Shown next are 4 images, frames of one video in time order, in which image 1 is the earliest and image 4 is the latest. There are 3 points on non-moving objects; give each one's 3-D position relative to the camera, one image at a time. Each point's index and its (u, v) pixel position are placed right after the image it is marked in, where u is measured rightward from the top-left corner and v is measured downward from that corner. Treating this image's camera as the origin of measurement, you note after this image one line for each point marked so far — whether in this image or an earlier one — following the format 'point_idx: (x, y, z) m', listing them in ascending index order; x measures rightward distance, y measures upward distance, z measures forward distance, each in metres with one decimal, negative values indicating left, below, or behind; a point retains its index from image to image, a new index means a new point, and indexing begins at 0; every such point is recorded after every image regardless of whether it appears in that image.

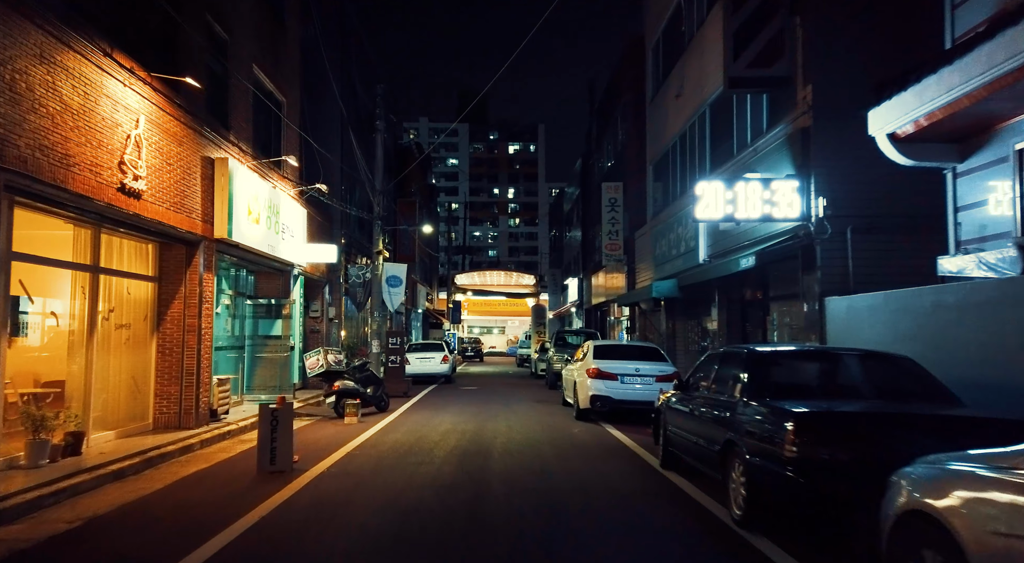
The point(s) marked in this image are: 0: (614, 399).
0: (+2.1, -2.5, +15.3) m
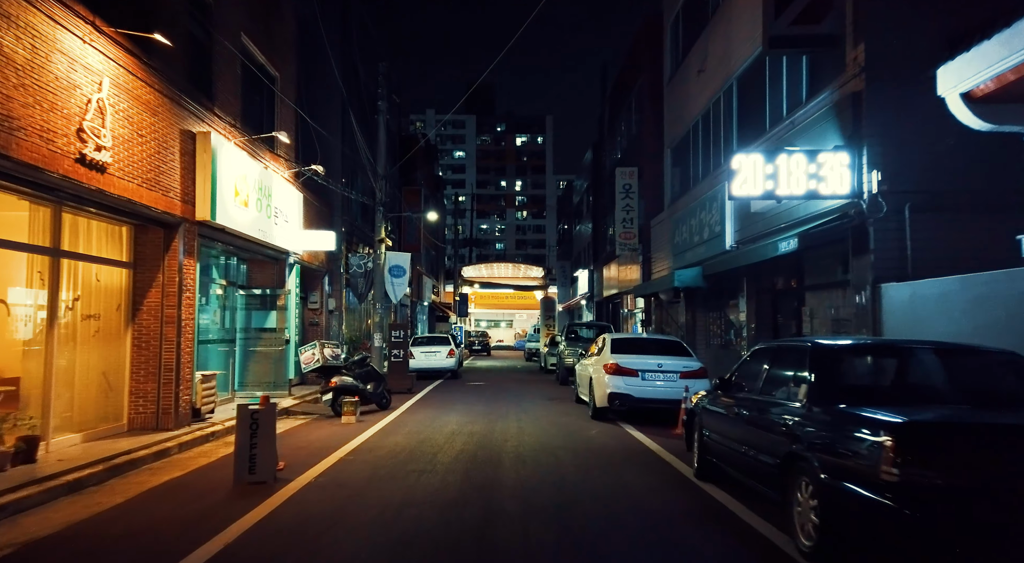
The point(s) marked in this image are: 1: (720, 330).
0: (+2.3, -2.2, +14.0) m
1: (+5.4, -1.3, +18.8) m
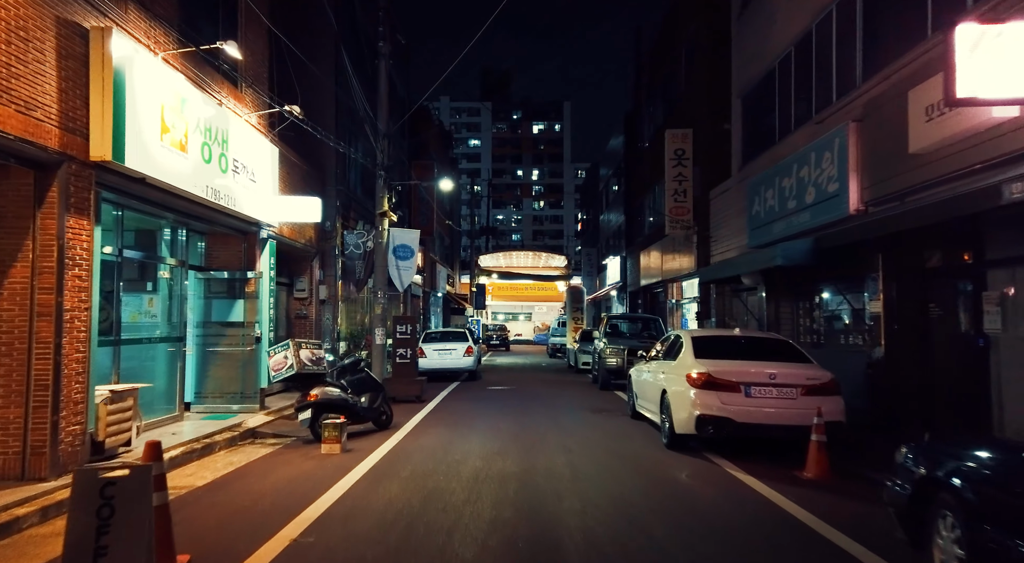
0: (+3.0, -1.9, +9.7) m
1: (+6.1, -0.9, +14.4) m
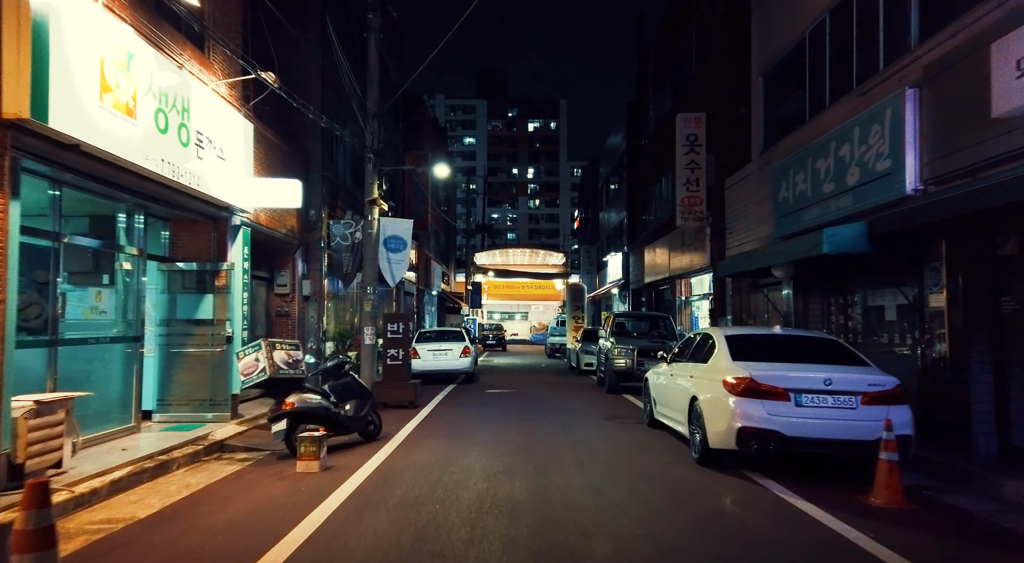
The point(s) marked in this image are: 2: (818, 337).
0: (+3.1, -1.7, +8.2) m
1: (+6.2, -0.7, +13.0) m
2: (+4.1, -0.7, +9.7) m
